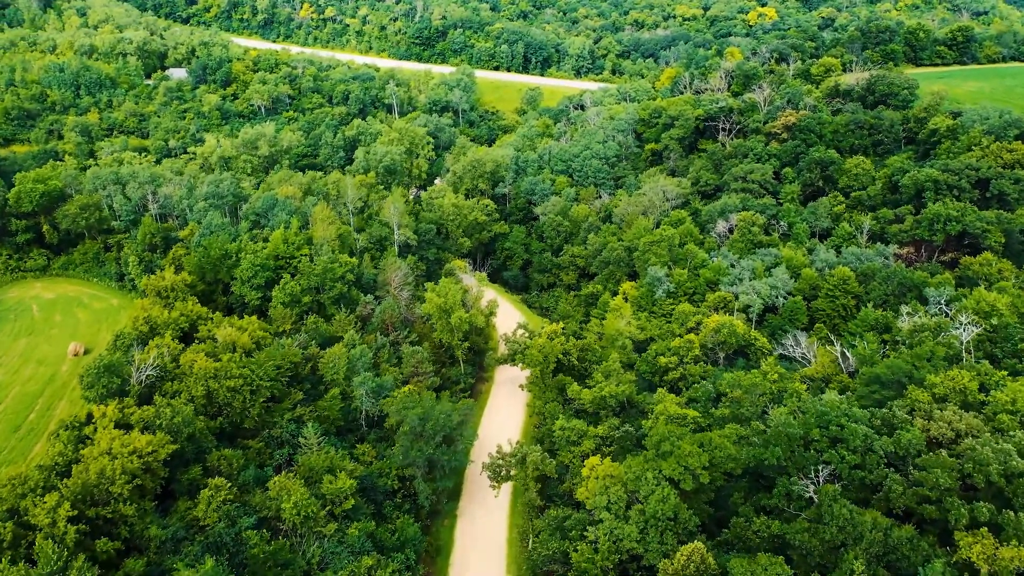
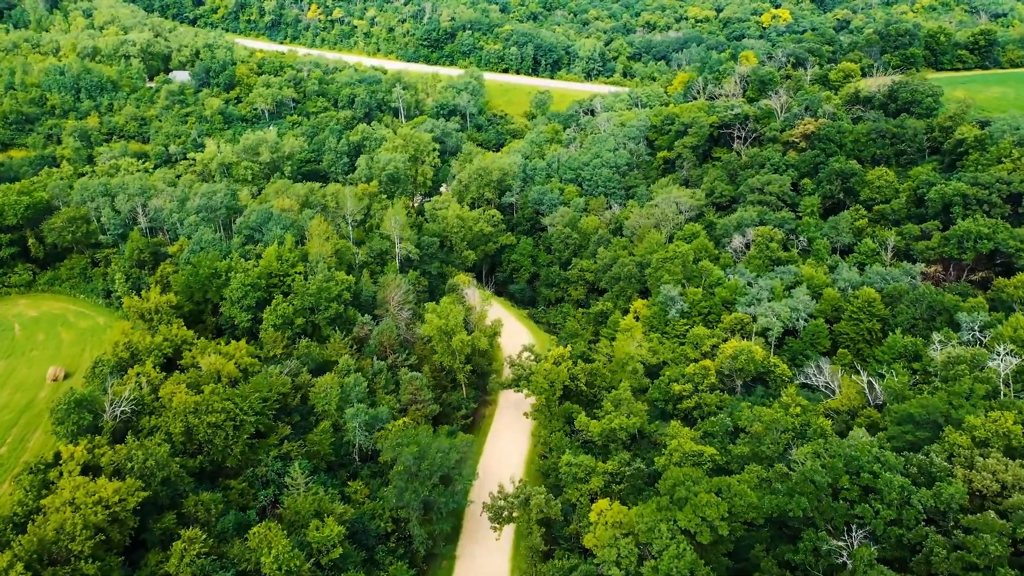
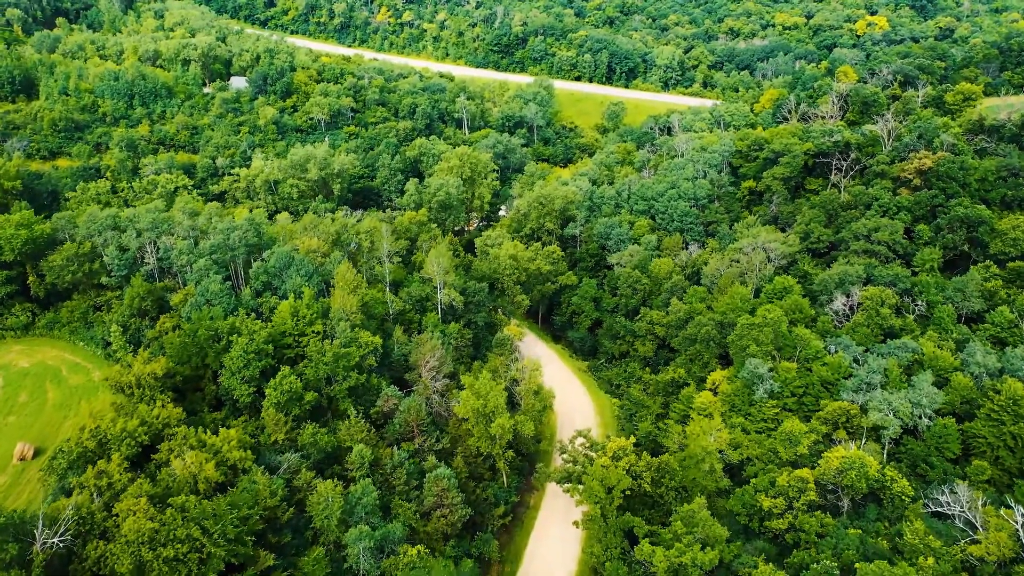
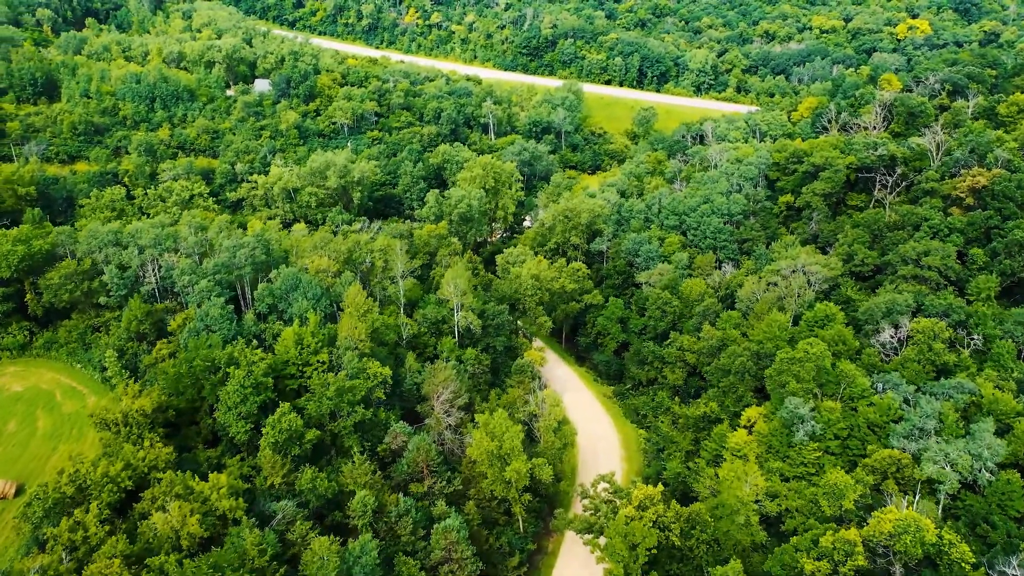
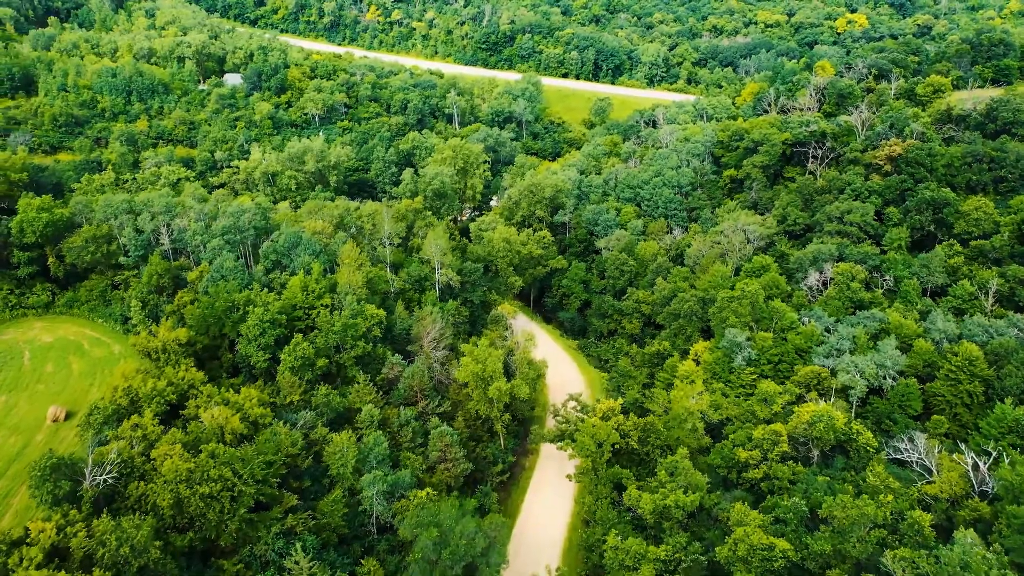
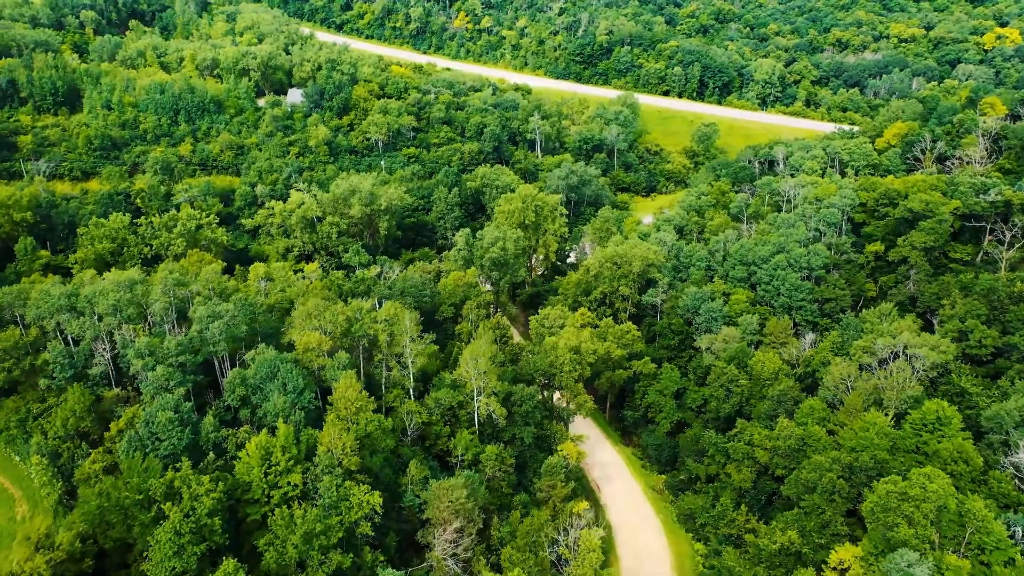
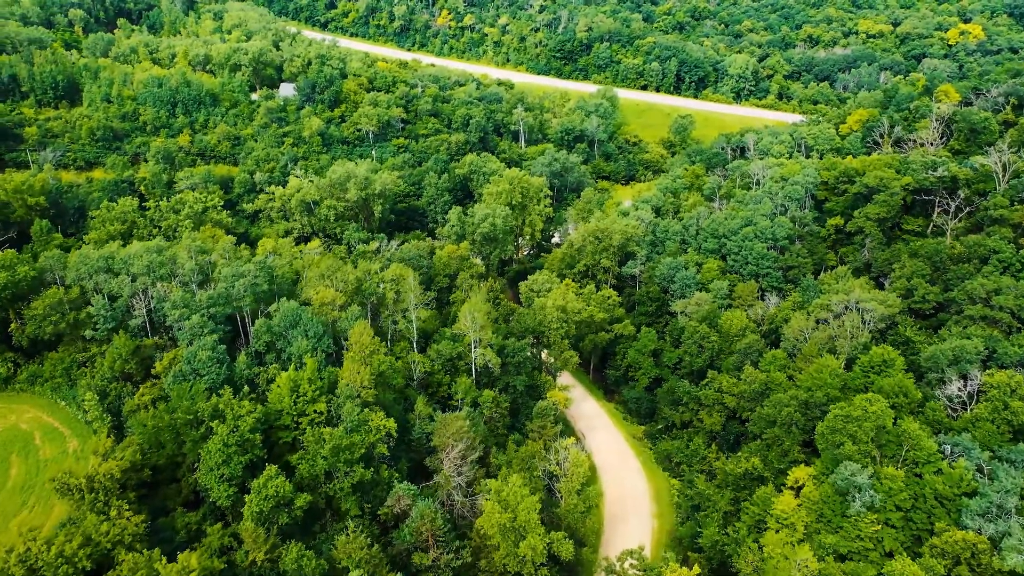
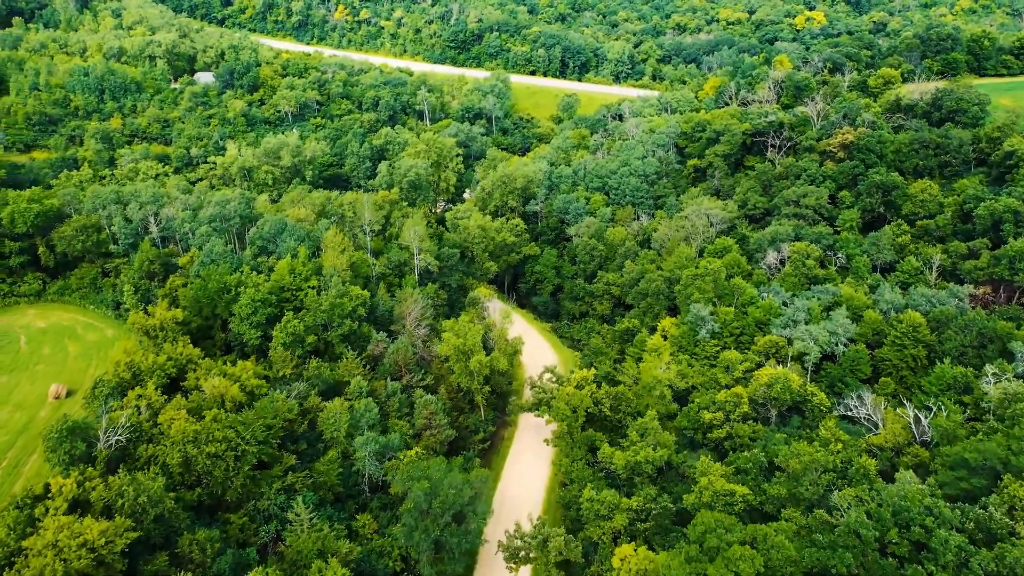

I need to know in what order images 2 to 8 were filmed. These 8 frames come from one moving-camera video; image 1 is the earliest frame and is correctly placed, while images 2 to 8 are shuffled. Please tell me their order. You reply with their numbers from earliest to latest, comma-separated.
2, 8, 5, 3, 4, 7, 6
